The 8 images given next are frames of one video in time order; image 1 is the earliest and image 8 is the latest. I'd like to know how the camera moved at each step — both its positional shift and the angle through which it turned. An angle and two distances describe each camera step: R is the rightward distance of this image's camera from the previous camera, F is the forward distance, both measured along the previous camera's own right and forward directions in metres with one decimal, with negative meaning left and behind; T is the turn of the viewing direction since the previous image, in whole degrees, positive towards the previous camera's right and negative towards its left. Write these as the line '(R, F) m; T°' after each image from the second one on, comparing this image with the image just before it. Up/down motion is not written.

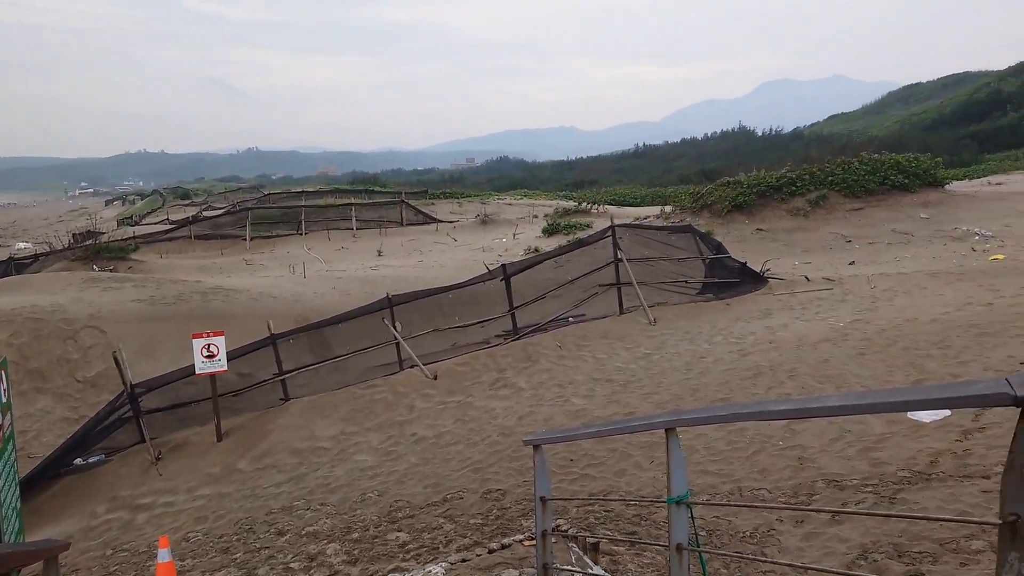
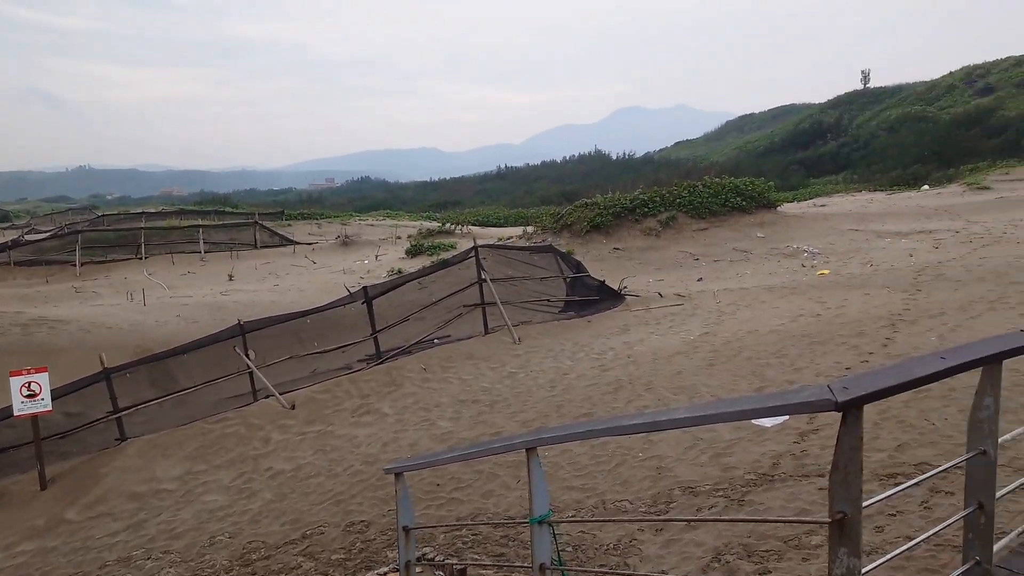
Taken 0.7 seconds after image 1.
(0.0, 0.0) m; +10°
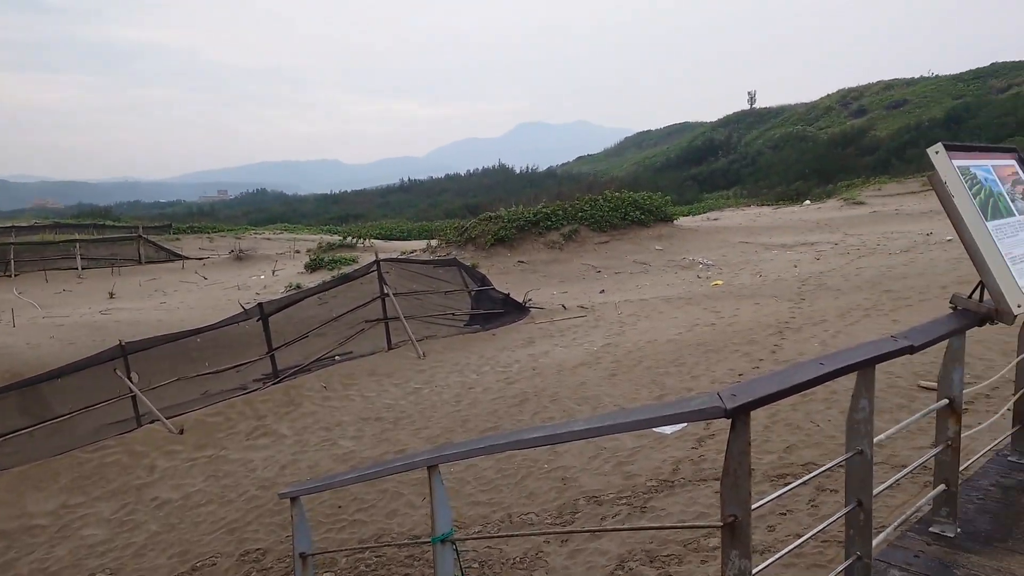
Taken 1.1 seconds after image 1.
(0.0, 0.0) m; +7°
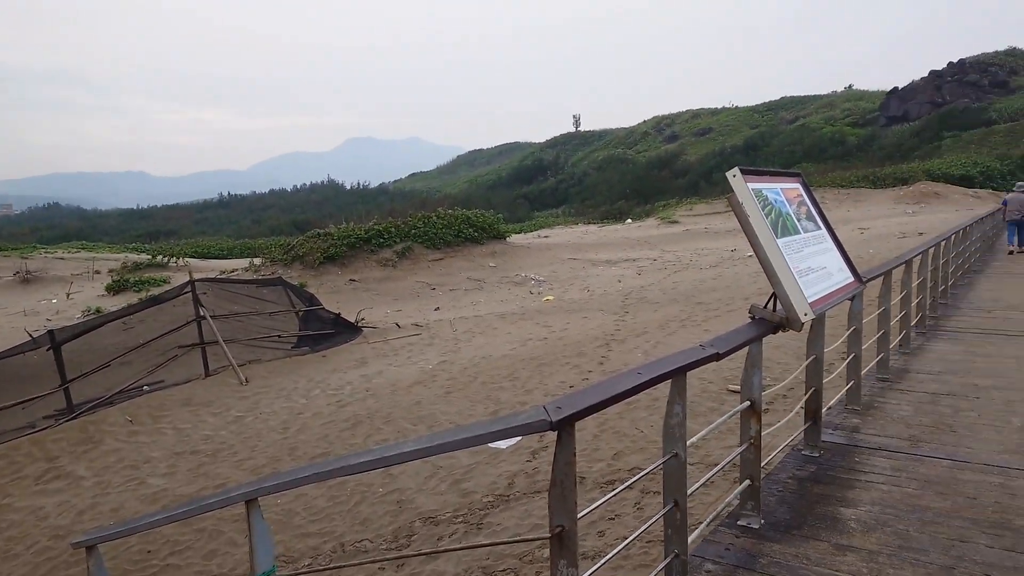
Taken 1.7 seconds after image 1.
(0.0, 0.0) m; +13°
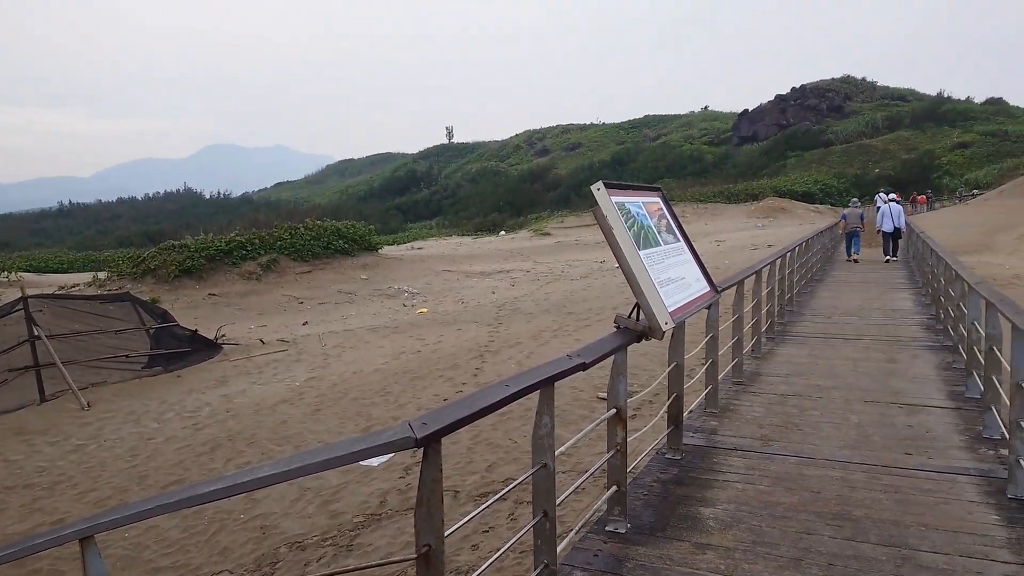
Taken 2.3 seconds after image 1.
(0.0, 0.0) m; +10°
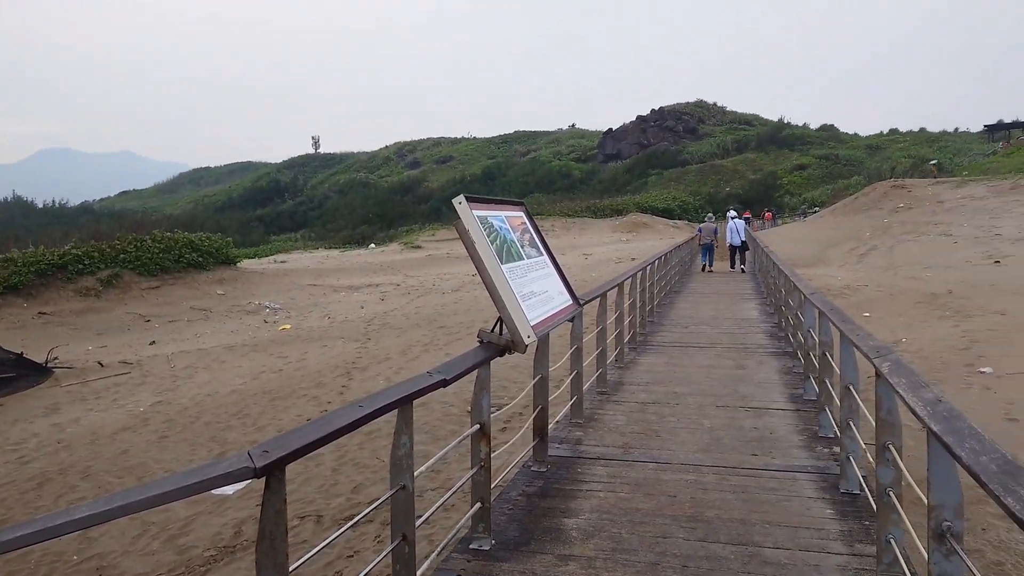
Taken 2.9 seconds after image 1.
(0.0, 0.0) m; +10°
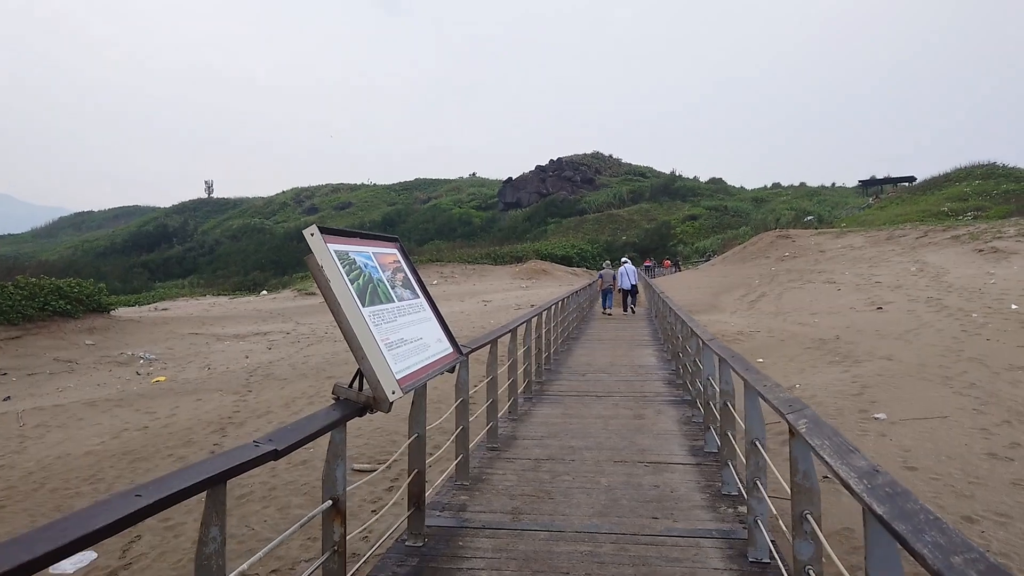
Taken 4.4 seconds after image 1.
(+0.1, +0.4) m; +8°
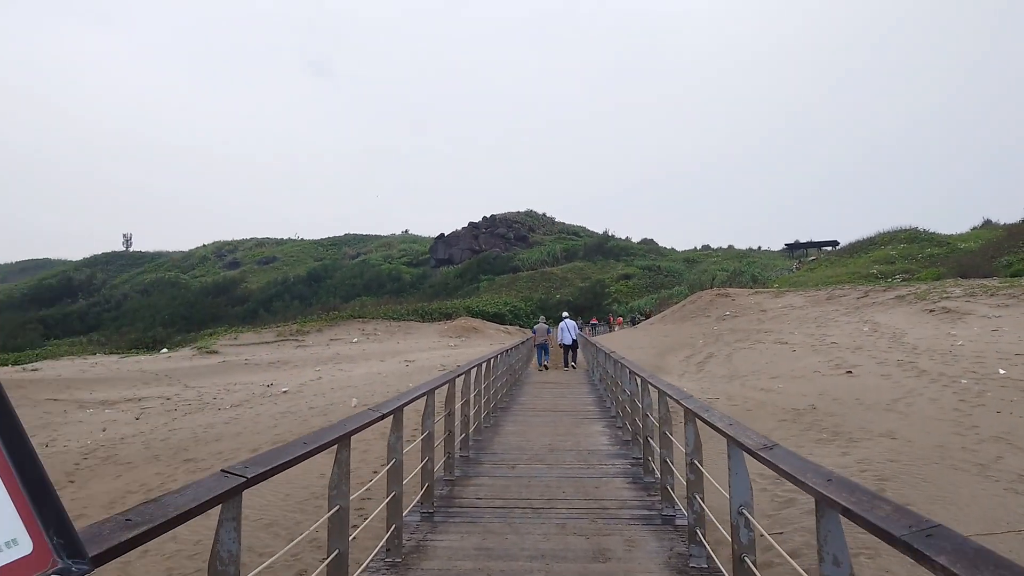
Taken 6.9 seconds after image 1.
(+0.2, +2.1) m; +5°
